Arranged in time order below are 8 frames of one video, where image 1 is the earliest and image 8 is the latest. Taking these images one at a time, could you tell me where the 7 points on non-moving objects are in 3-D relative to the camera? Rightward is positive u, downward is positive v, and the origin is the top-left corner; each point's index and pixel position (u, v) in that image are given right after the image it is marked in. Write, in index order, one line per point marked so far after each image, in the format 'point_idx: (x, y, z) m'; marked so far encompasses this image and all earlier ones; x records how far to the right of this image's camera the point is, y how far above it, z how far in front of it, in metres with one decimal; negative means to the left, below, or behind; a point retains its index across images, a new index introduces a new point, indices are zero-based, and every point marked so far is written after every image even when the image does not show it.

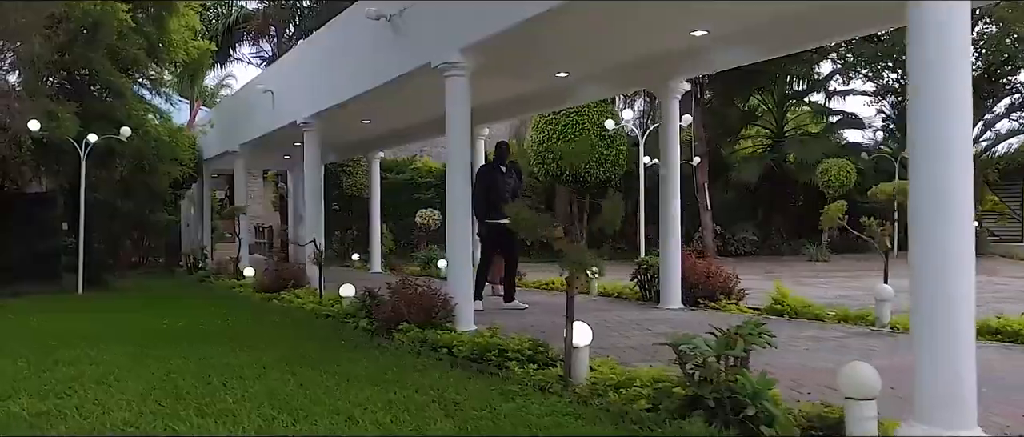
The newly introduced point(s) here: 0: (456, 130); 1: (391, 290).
0: (-0.6, +0.9, +7.1) m
1: (-1.3, -0.8, +7.4) m
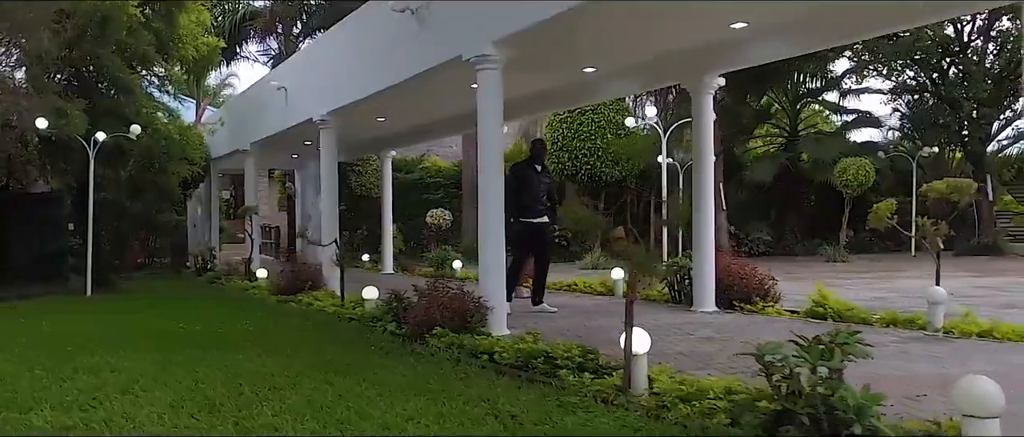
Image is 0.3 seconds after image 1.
0: (-0.2, +0.9, +6.8) m
1: (-1.0, -0.8, +7.2) m
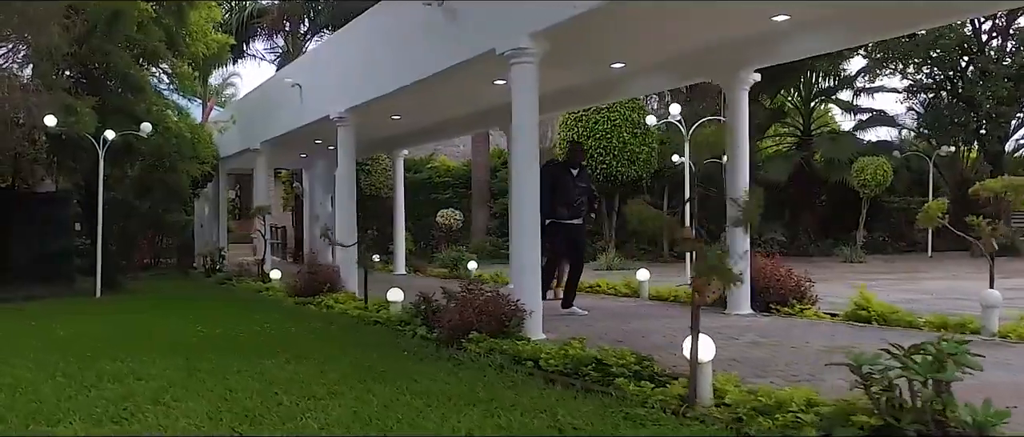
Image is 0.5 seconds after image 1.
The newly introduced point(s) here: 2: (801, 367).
0: (+0.1, +0.9, +6.5) m
1: (-0.6, -0.8, +6.9) m
2: (+2.1, -1.1, +5.0) m
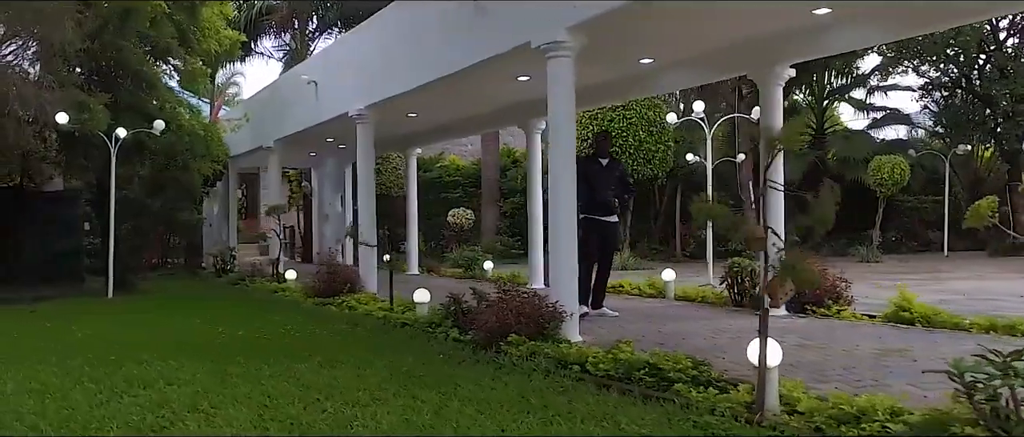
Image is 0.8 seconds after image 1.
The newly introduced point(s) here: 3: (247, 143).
0: (+0.4, +0.9, +6.3) m
1: (-0.3, -0.8, +6.7) m
2: (+2.4, -1.1, +4.8) m
3: (-5.8, +1.7, +15.3) m
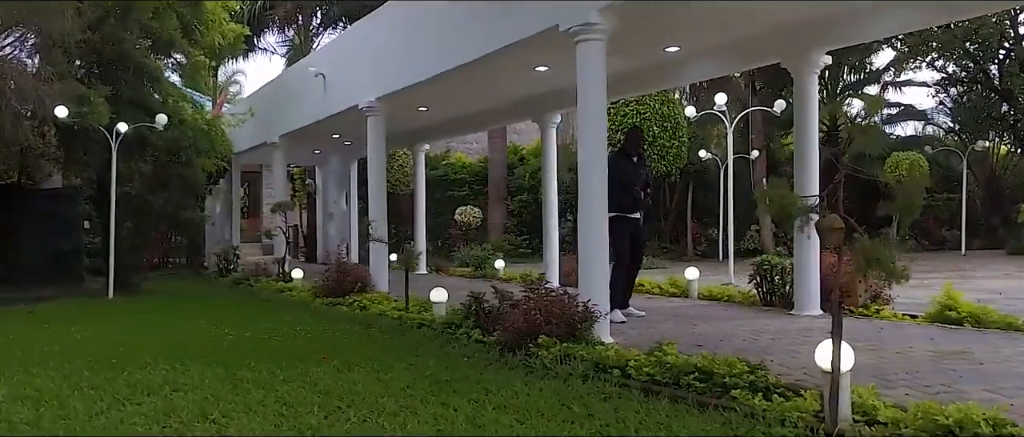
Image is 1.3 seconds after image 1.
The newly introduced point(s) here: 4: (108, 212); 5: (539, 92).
0: (+0.7, +1.0, +5.9) m
1: (-0.1, -0.7, +6.3) m
2: (+2.6, -1.0, +4.4) m
3: (-5.6, +1.7, +14.9) m
4: (-7.1, +0.1, +12.2) m
5: (+0.4, +1.8, +10.1) m
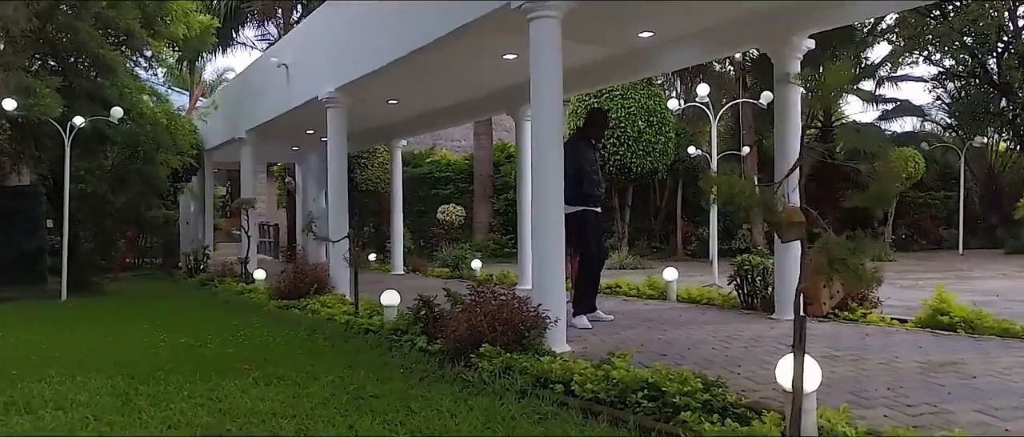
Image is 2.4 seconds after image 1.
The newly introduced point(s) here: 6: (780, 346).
0: (+0.2, +1.0, +5.4) m
1: (-0.5, -0.7, +5.8) m
2: (+2.2, -1.0, +3.9) m
3: (-6.0, +1.7, +14.4) m
4: (-7.5, +0.2, +11.6) m
5: (0.0, +1.9, +9.5) m
6: (+2.1, -1.0, +5.4) m
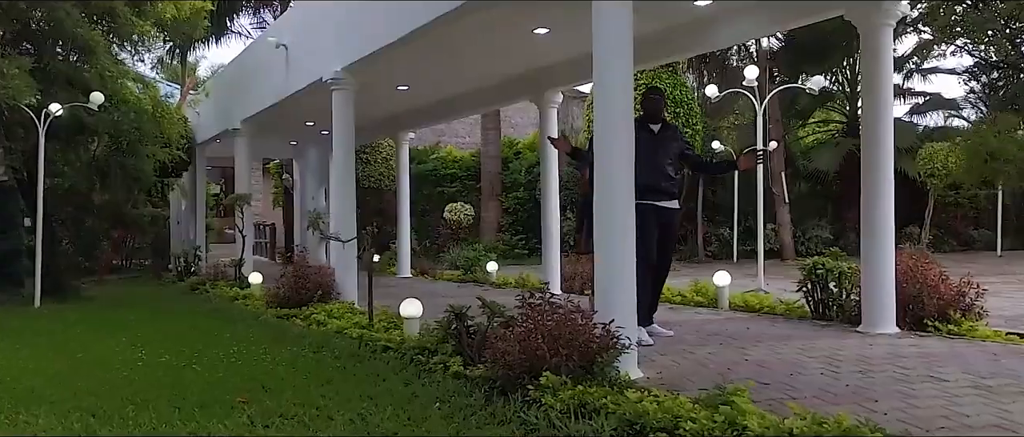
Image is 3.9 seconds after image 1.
0: (+0.6, +1.0, +4.3) m
1: (-0.1, -0.6, +4.7) m
2: (+2.6, -0.9, +2.8) m
3: (-5.7, +1.8, +13.3) m
4: (-7.2, +0.2, +10.5) m
5: (+0.3, +1.9, +8.4) m
6: (+2.5, -1.0, +4.4) m
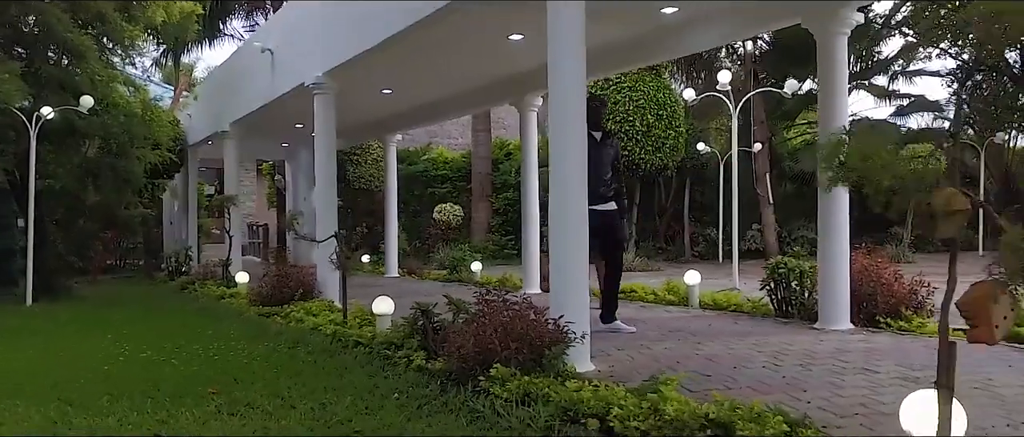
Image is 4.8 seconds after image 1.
0: (+0.3, +1.0, +4.6) m
1: (-0.4, -0.6, +4.9) m
2: (+2.3, -0.9, +3.1) m
3: (-6.0, +1.7, +13.5) m
4: (-7.4, +0.2, +10.7) m
5: (0.0, +1.9, +8.7) m
6: (+2.2, -1.0, +4.6) m
